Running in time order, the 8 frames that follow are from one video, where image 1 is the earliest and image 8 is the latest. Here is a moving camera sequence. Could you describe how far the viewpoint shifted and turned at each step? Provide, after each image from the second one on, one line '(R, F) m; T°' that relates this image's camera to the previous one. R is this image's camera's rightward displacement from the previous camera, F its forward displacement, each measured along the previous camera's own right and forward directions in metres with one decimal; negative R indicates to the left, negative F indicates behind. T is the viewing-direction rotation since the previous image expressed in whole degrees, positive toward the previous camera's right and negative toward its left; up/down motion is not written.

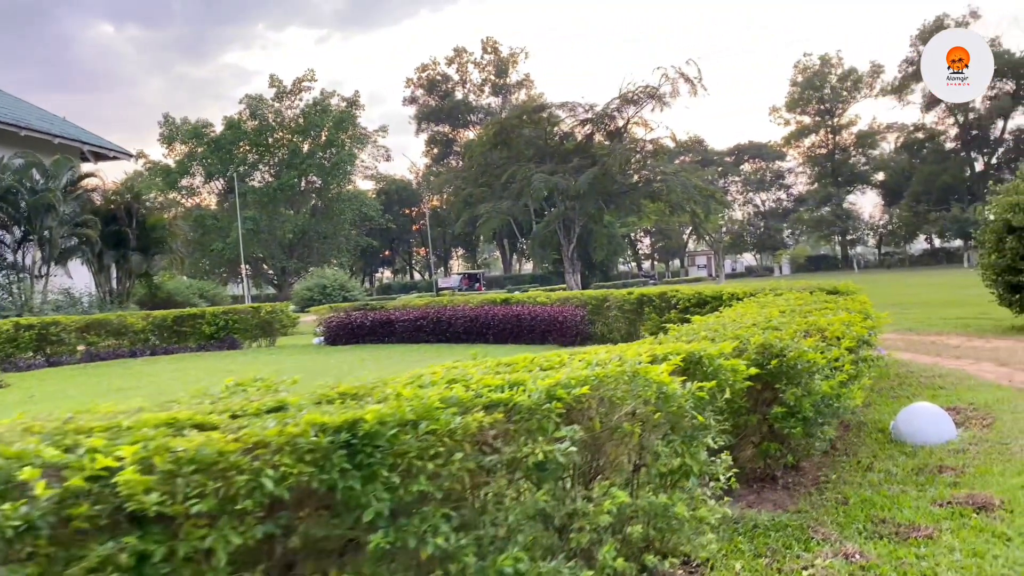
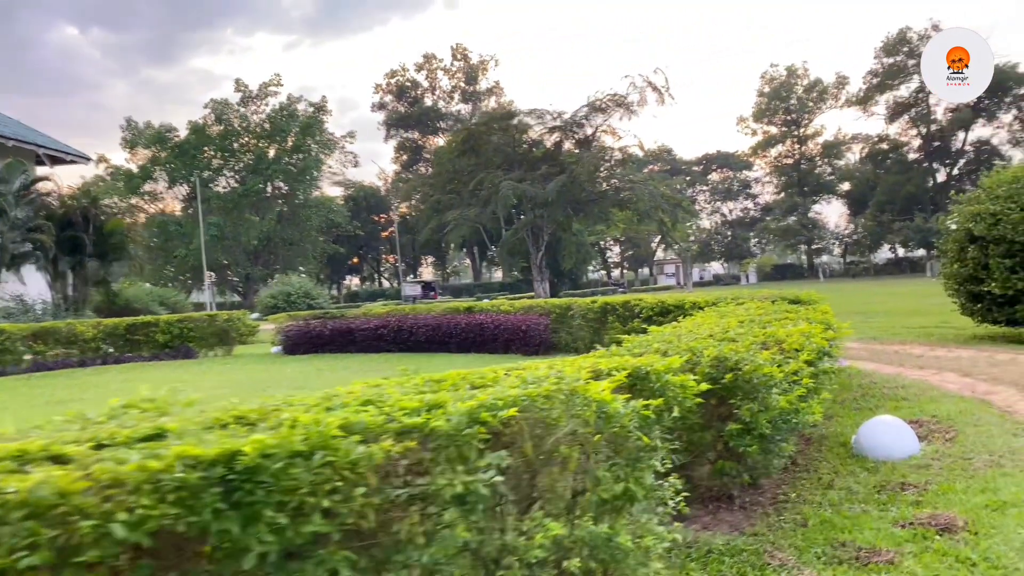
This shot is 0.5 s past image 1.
(+0.2, +0.2) m; +2°
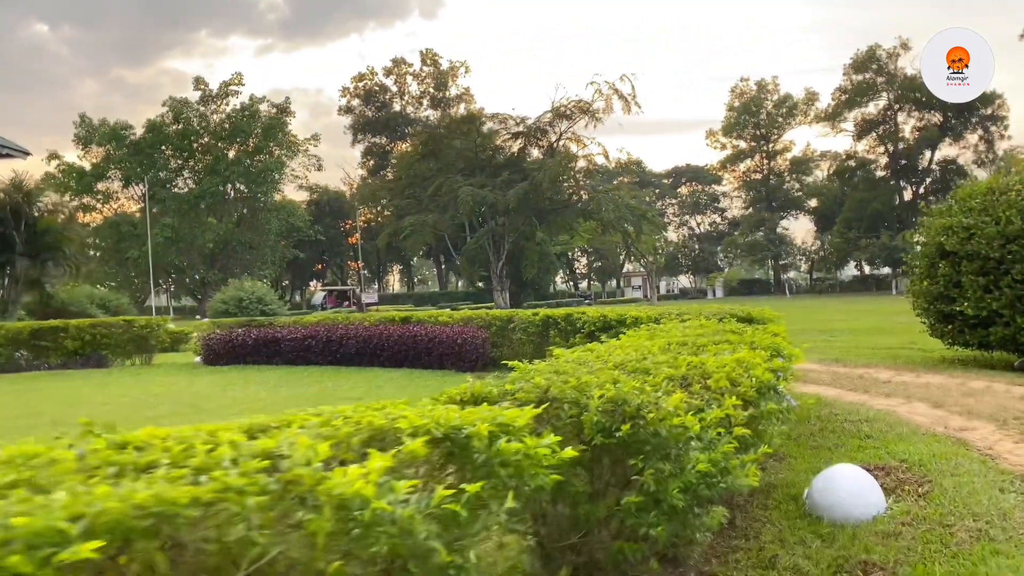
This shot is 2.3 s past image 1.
(+0.5, +1.0) m; +2°
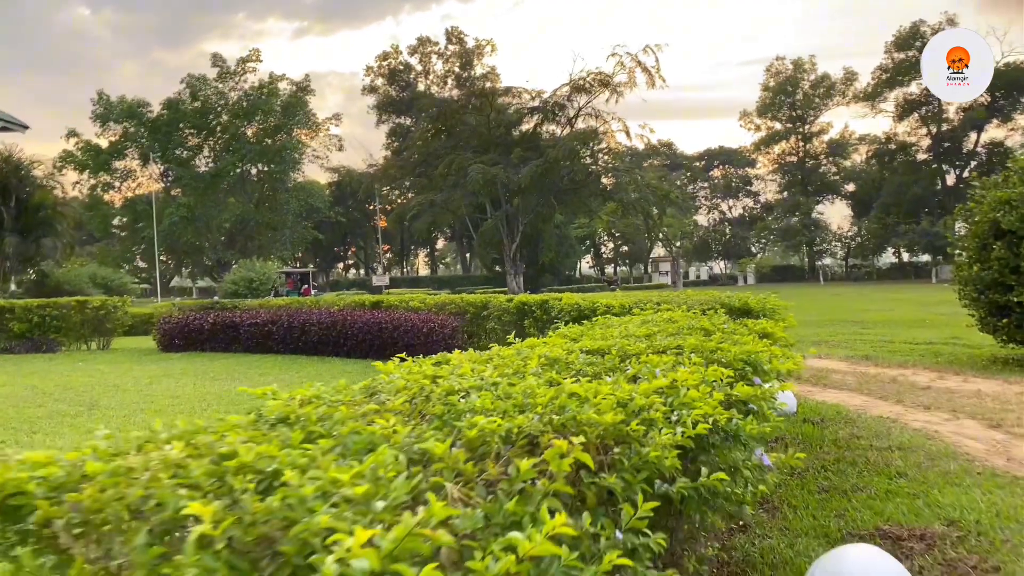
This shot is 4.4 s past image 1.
(+0.7, +1.4) m; -2°
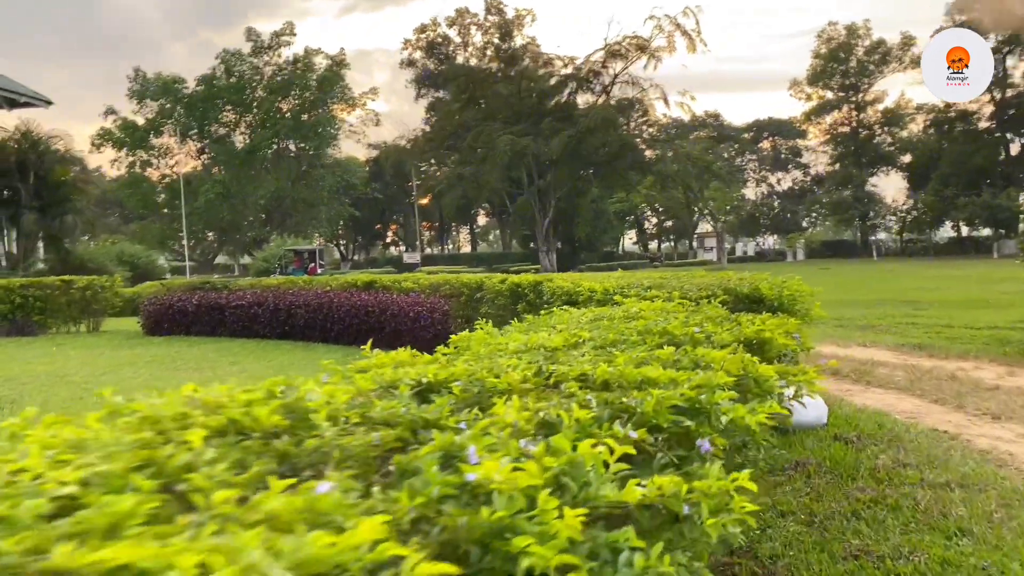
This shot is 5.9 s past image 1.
(+0.6, +1.1) m; -4°
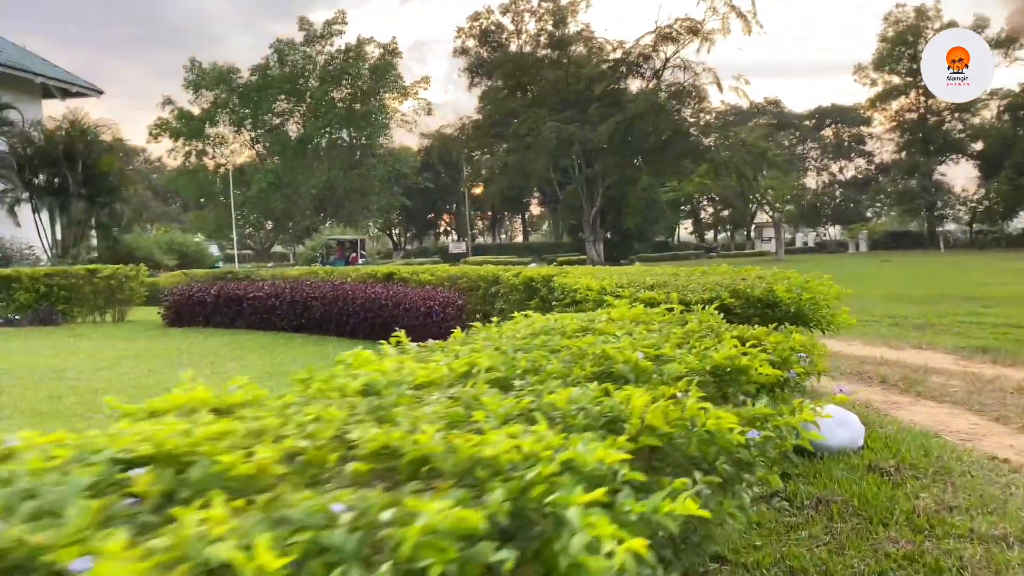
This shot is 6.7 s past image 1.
(+0.4, +0.6) m; -4°
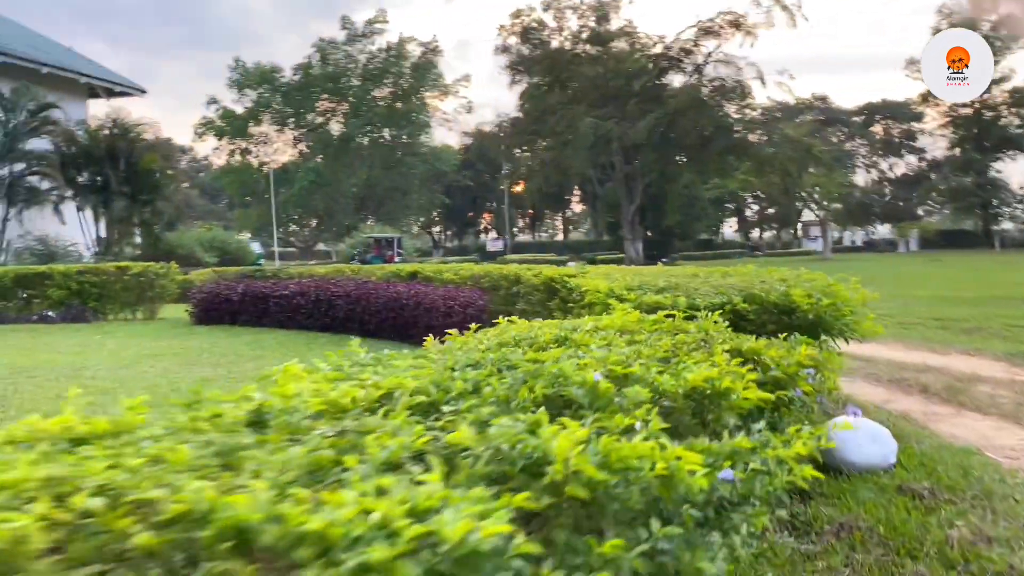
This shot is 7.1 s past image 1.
(+0.2, +0.2) m; -3°
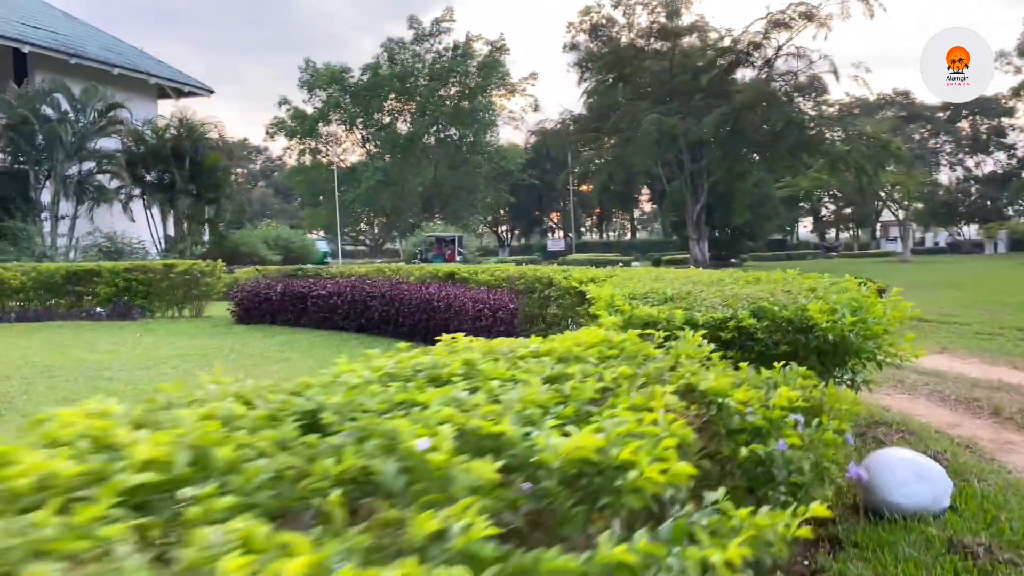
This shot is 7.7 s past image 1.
(+0.4, +0.4) m; -6°
